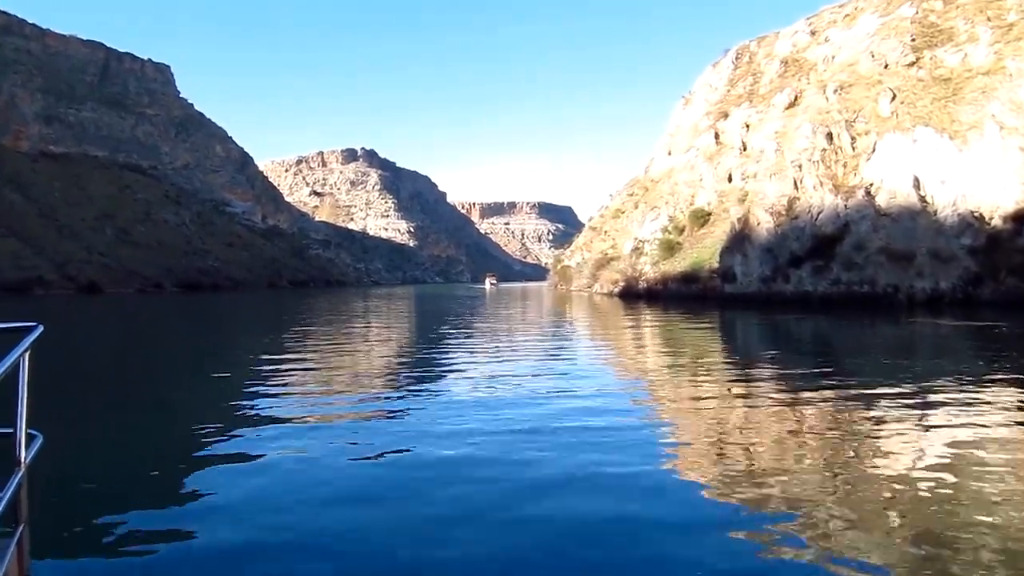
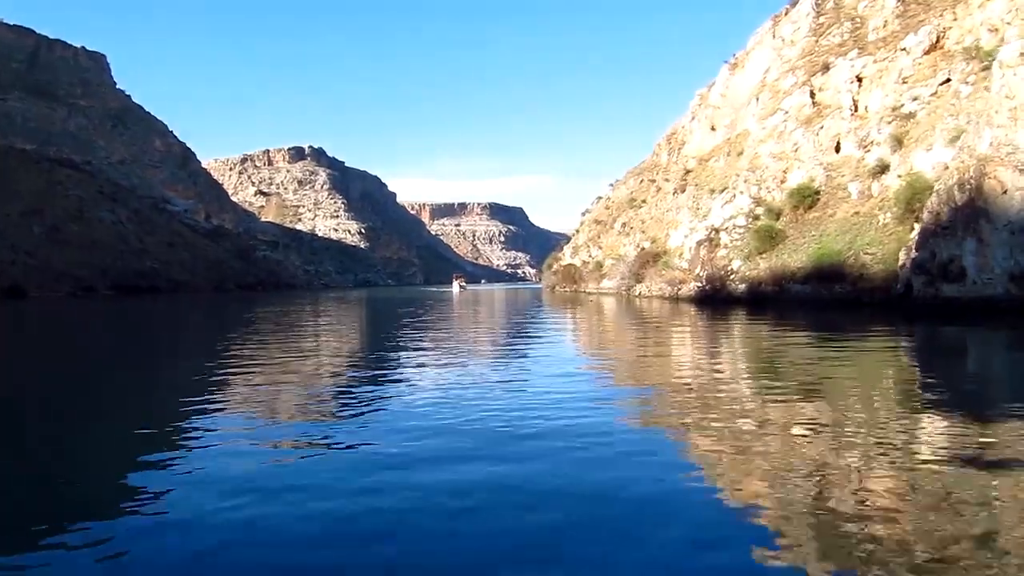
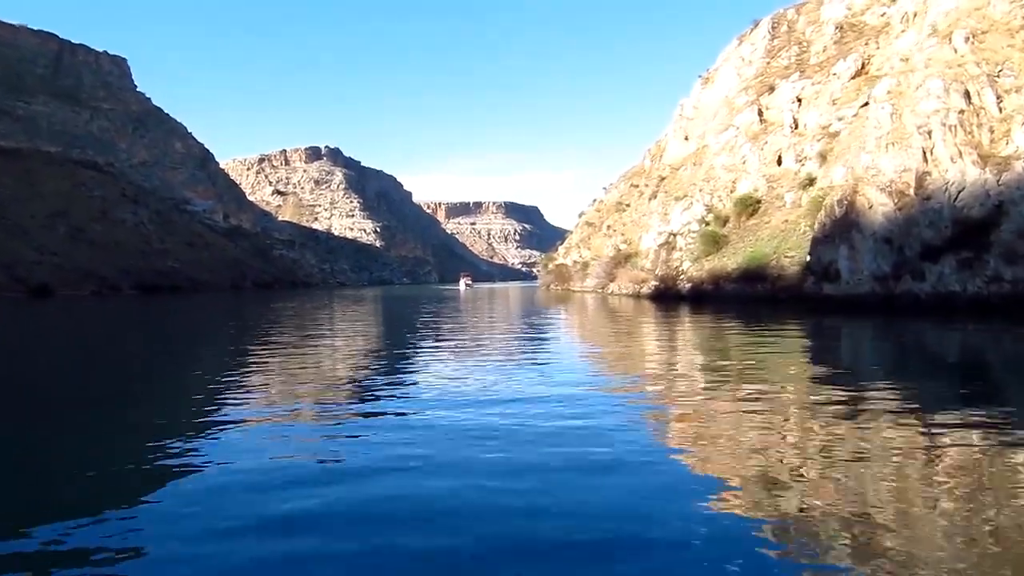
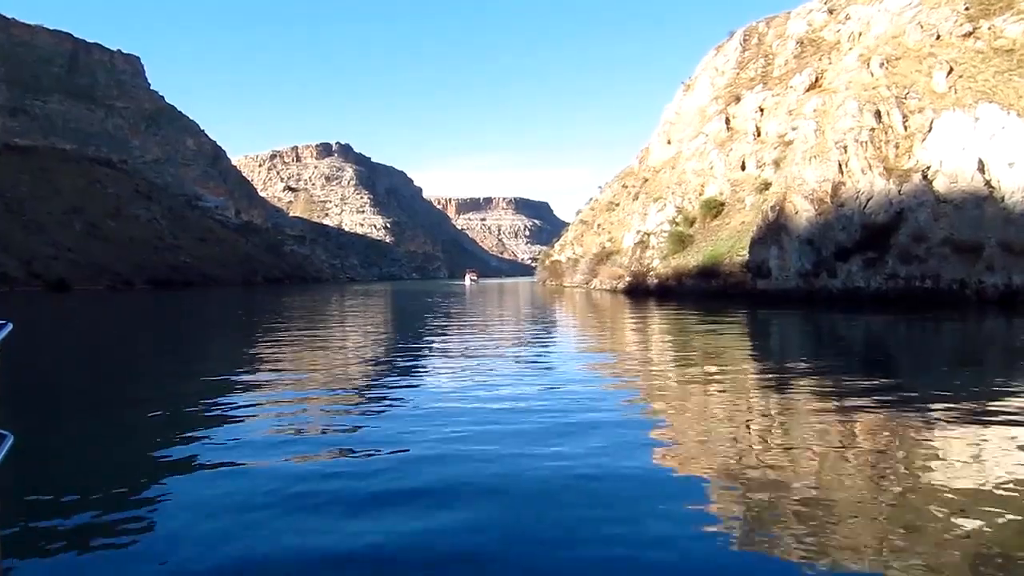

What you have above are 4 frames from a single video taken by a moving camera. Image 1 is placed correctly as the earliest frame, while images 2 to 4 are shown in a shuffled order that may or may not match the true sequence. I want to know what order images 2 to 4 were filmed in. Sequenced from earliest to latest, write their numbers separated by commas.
4, 3, 2
